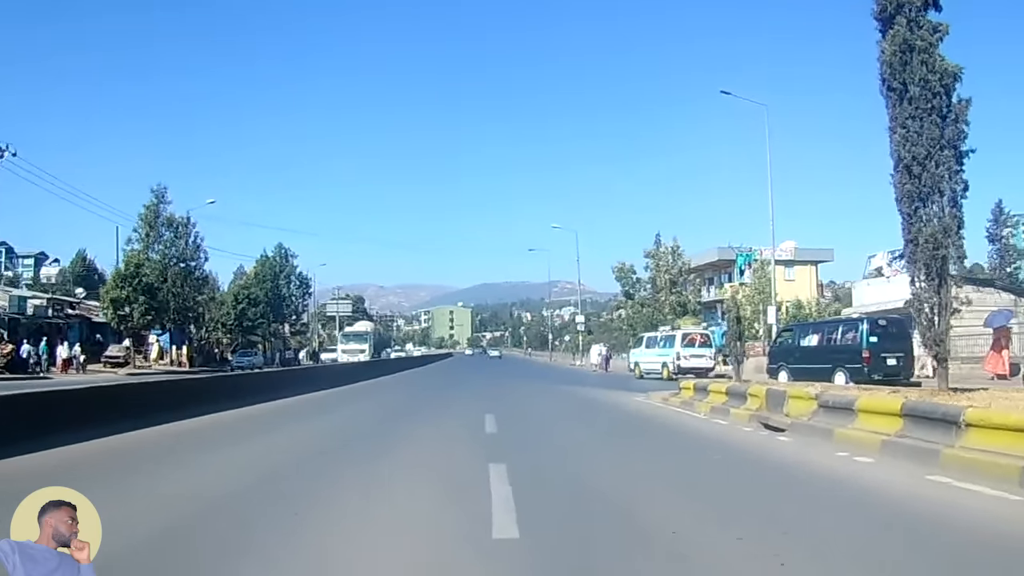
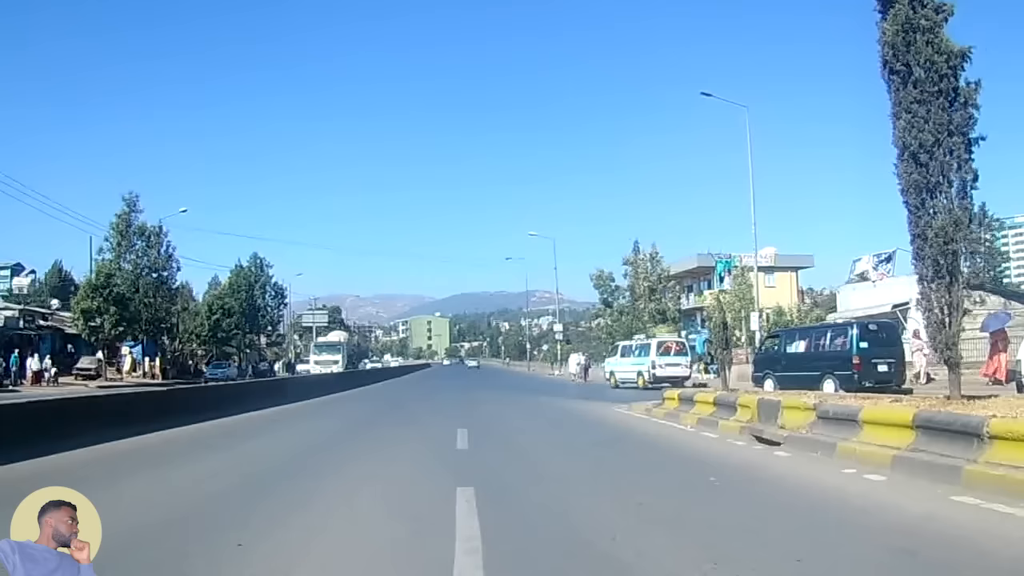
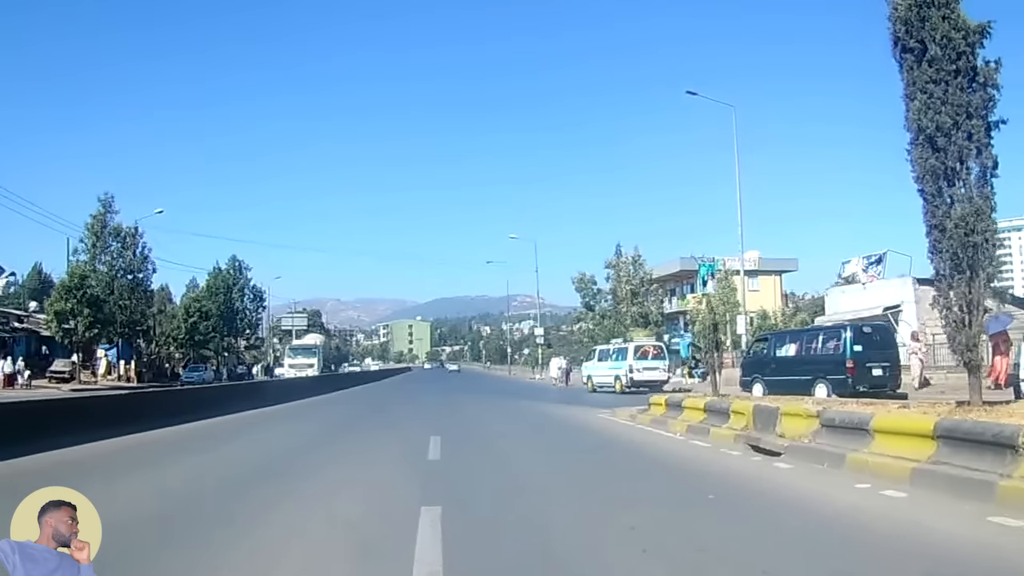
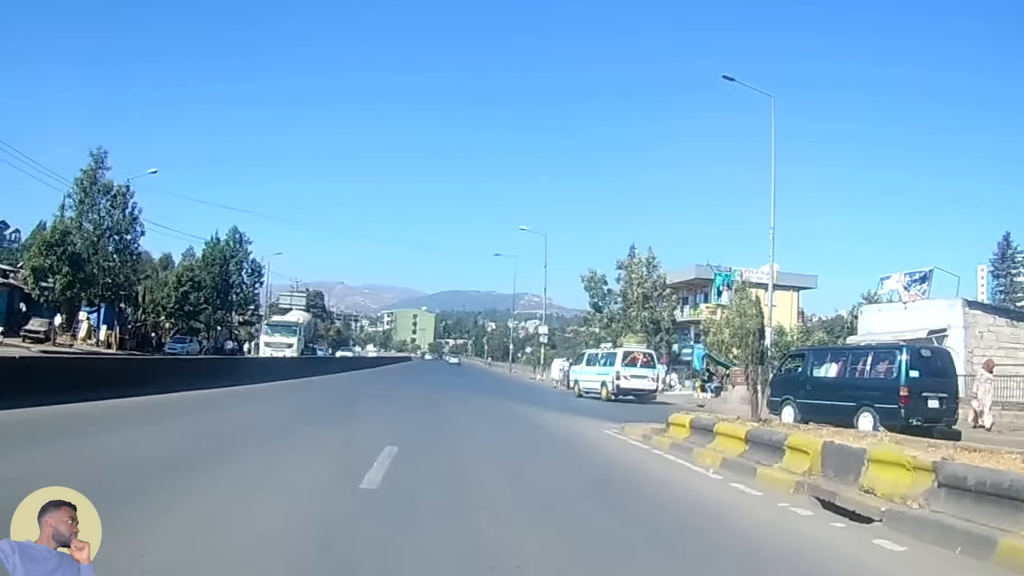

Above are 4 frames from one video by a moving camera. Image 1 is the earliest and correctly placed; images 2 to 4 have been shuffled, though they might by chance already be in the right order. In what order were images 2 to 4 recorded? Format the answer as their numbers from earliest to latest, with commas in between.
2, 3, 4
